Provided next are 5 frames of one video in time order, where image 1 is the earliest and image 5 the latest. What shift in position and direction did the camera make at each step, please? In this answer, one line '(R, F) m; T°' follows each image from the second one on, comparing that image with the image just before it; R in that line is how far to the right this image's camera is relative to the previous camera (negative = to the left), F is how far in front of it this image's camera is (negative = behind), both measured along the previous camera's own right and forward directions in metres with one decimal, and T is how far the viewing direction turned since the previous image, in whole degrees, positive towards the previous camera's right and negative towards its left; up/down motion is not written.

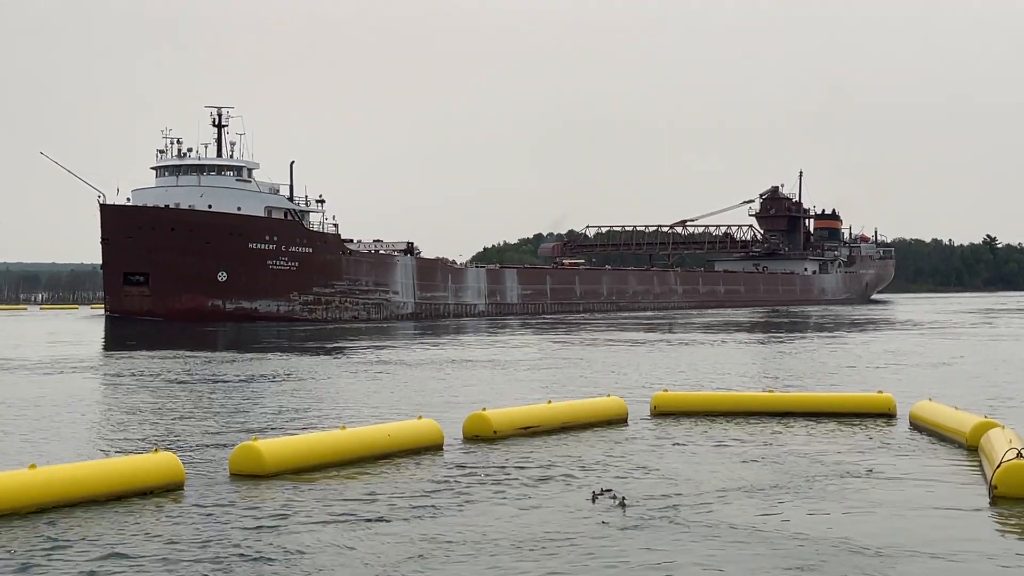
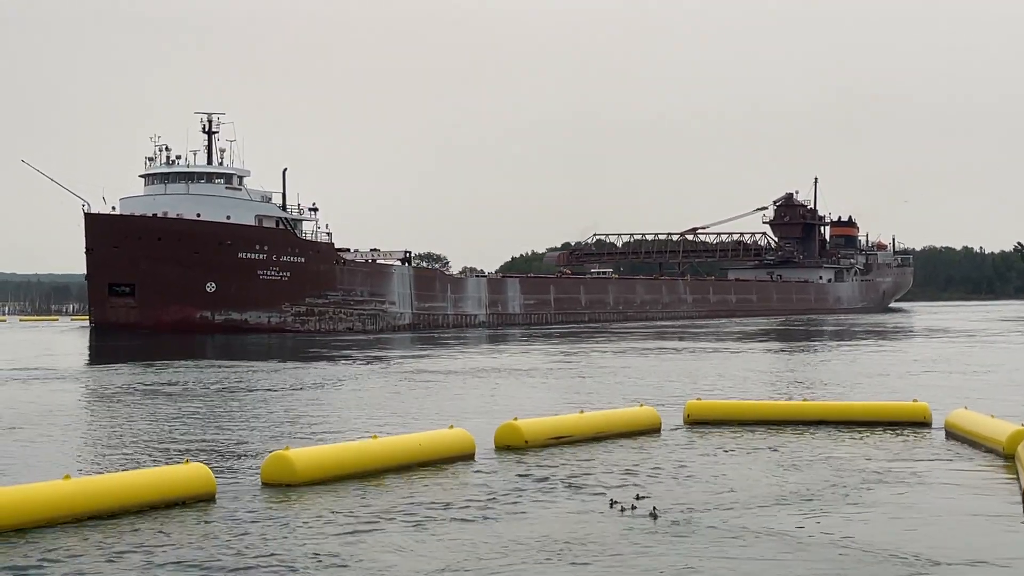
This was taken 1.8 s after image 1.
(-1.0, +0.5) m; +2°
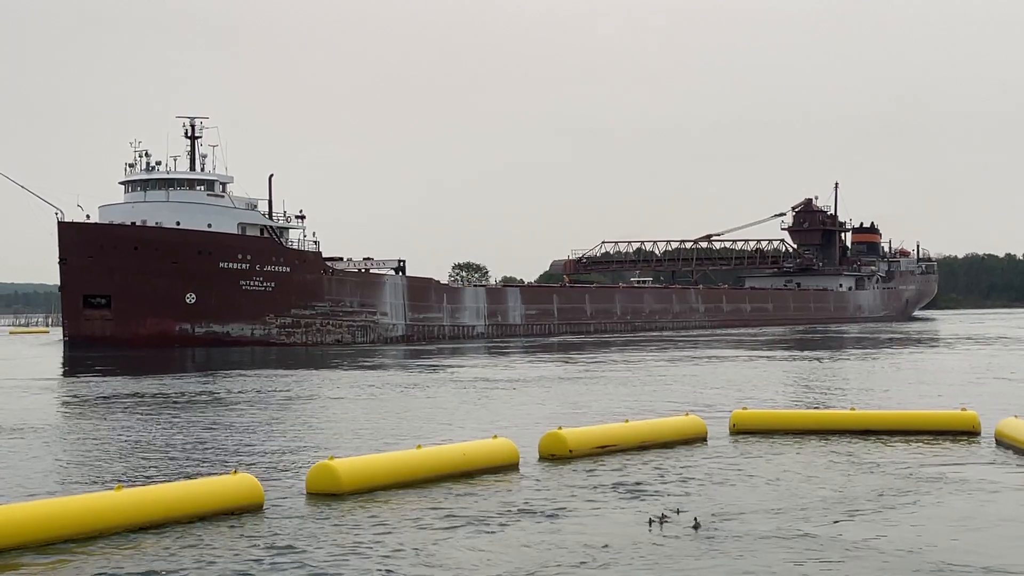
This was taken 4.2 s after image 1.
(-1.3, +0.9) m; +3°
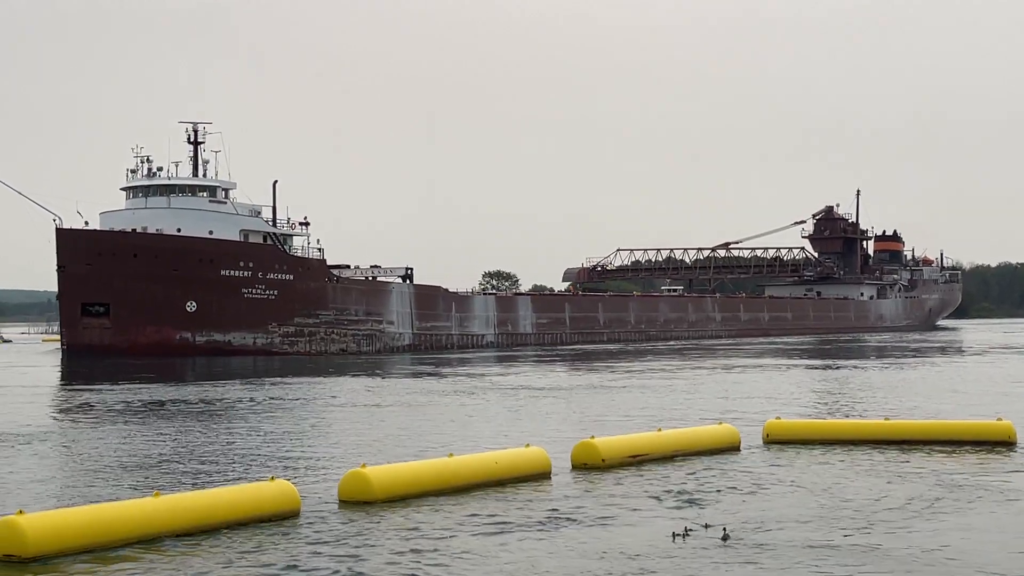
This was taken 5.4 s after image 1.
(-0.6, +0.4) m; +1°
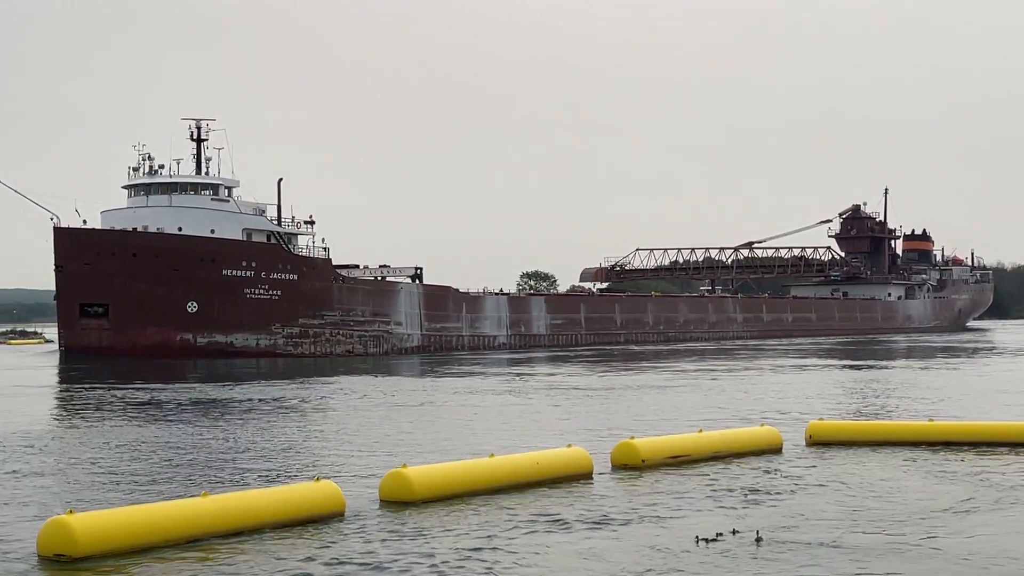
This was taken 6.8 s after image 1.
(-0.7, +0.6) m; +1°
